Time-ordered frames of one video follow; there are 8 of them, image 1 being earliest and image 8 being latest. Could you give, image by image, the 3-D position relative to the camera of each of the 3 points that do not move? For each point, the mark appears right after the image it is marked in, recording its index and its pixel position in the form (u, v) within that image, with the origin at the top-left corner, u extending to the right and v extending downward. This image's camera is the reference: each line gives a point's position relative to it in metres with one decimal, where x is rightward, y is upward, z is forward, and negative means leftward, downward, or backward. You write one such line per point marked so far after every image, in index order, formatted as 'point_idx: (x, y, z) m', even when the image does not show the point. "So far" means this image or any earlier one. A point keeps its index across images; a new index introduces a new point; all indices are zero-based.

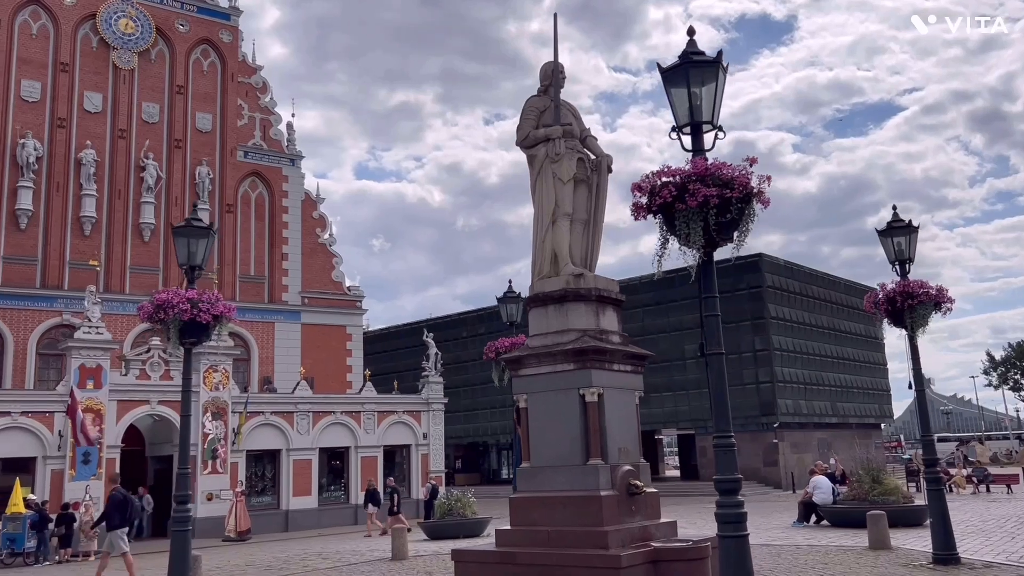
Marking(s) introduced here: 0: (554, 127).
0: (+0.4, +1.6, +8.9) m
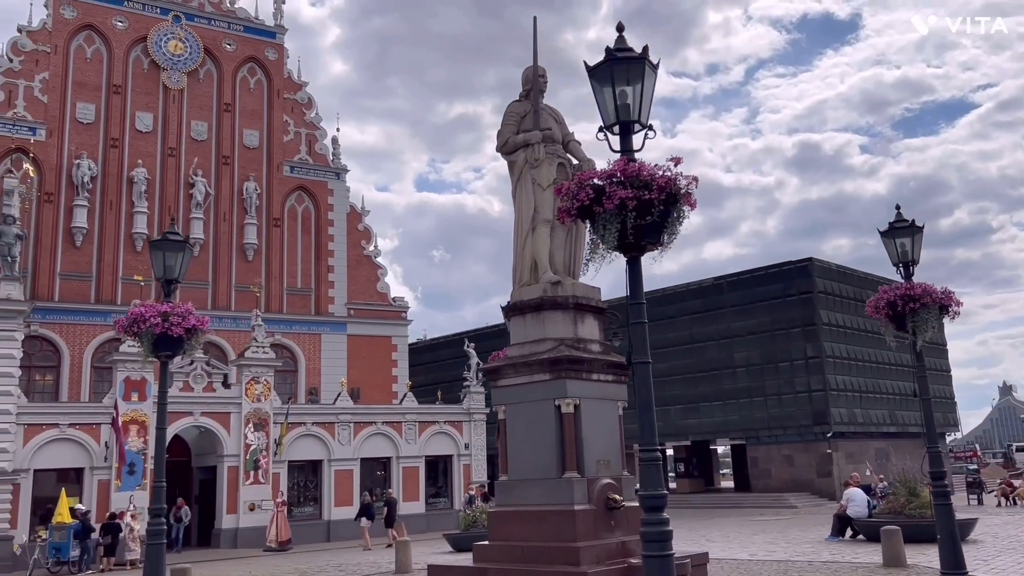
0: (+0.2, +1.6, +8.7) m
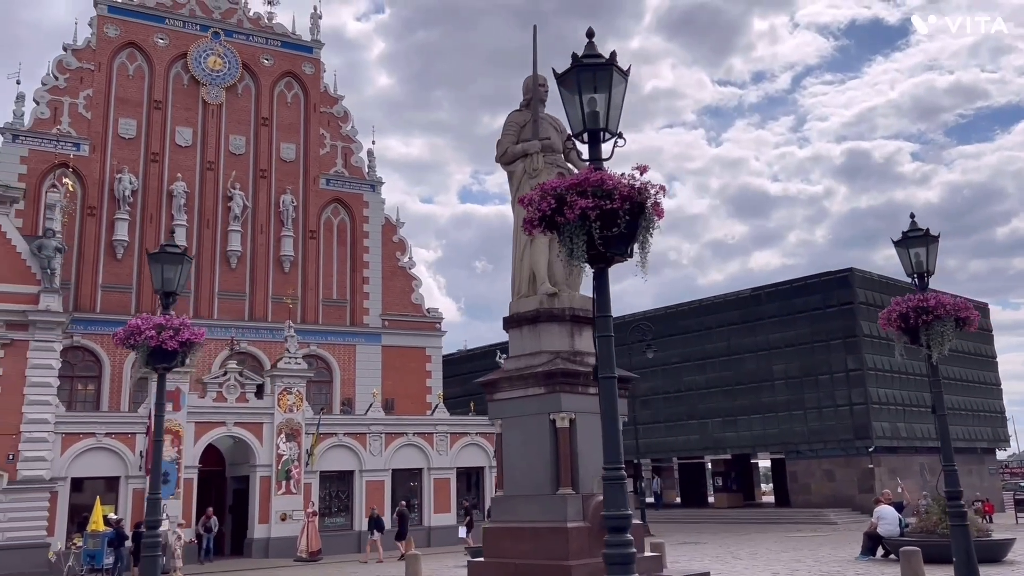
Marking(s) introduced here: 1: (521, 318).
0: (+0.2, +1.4, +8.6) m
1: (+0.1, -0.3, +8.3) m
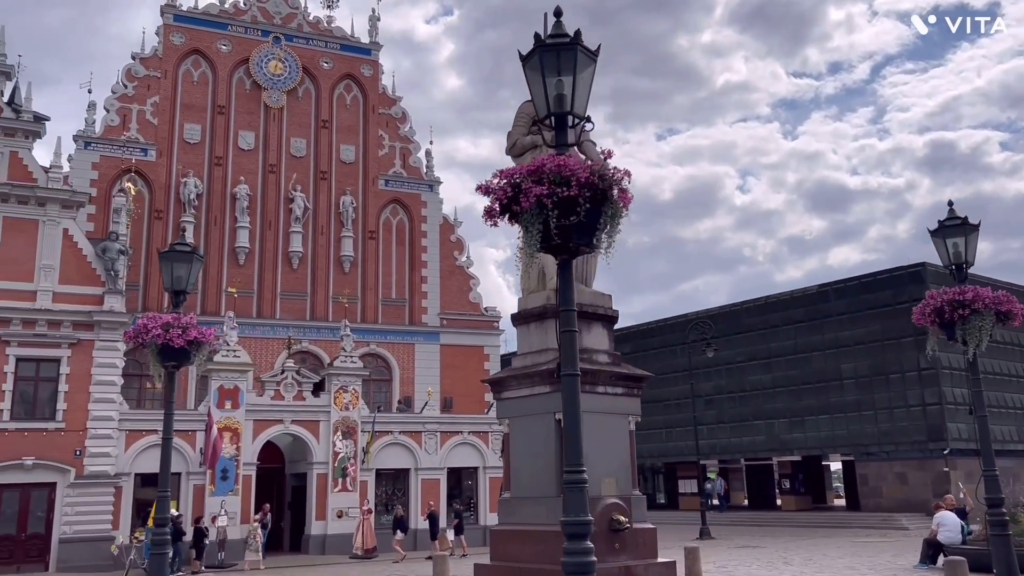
0: (+0.3, +1.5, +8.3) m
1: (+0.1, -0.2, +8.0) m
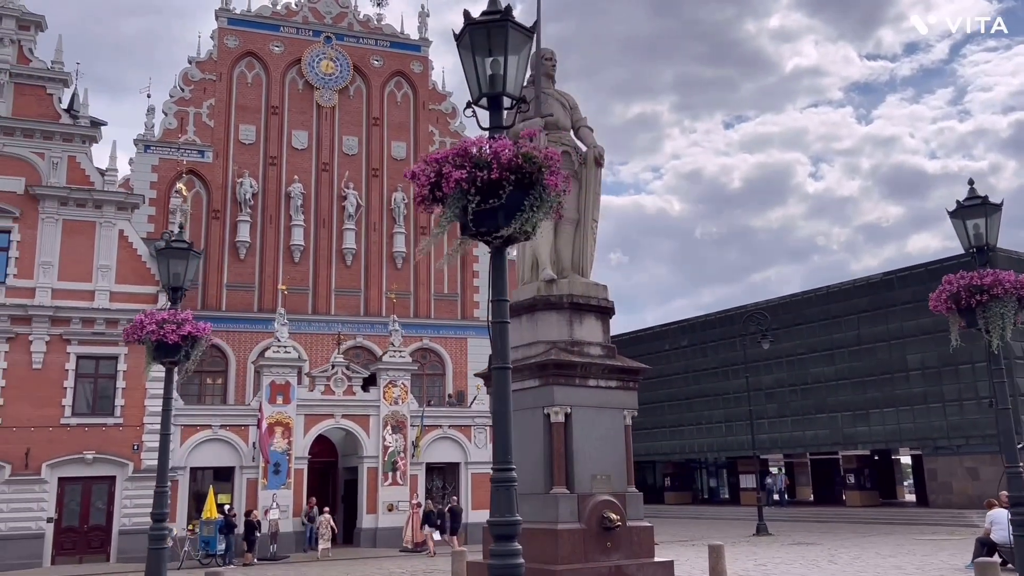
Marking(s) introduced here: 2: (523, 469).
0: (+0.2, +1.6, +8.1) m
1: (+0.1, -0.2, +7.8) m
2: (+0.1, -1.5, +7.4) m
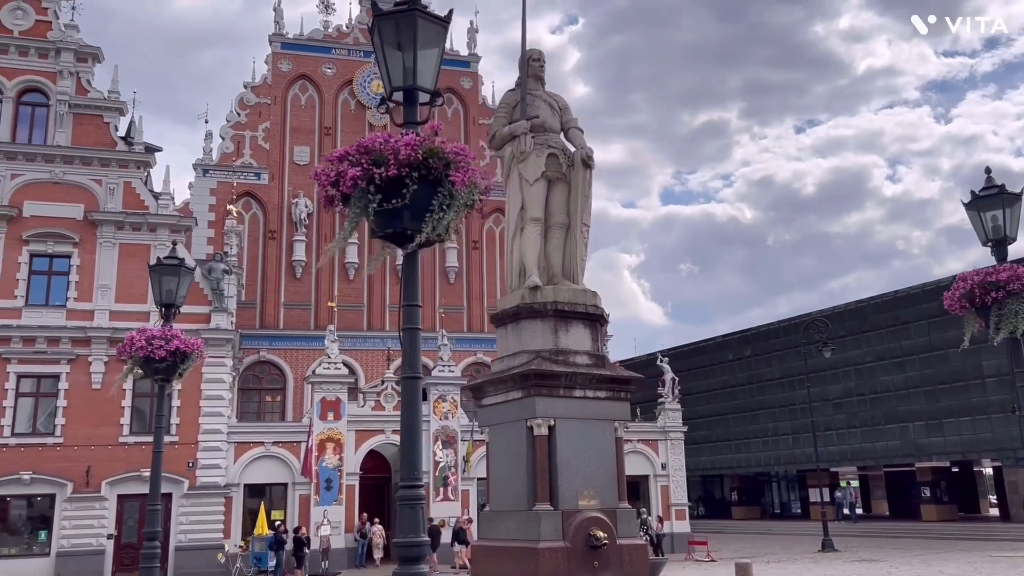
0: (+0.1, +1.5, +7.9) m
1: (-0.1, -0.2, +7.6) m
2: (0.0, -1.6, +7.1) m
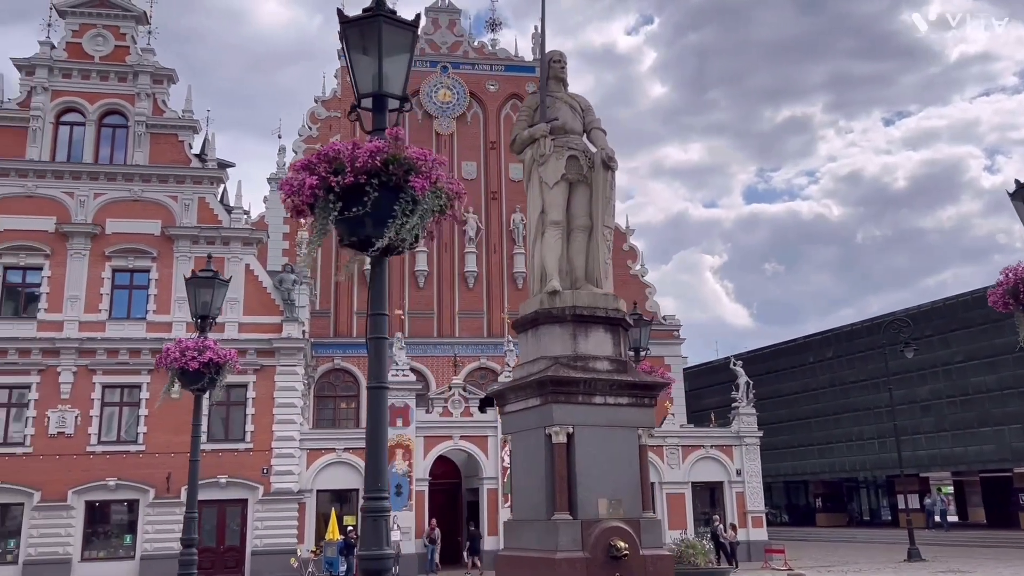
0: (+0.2, +1.4, +7.7) m
1: (+0.1, -0.3, +7.4) m
2: (+0.2, -1.7, +7.0) m
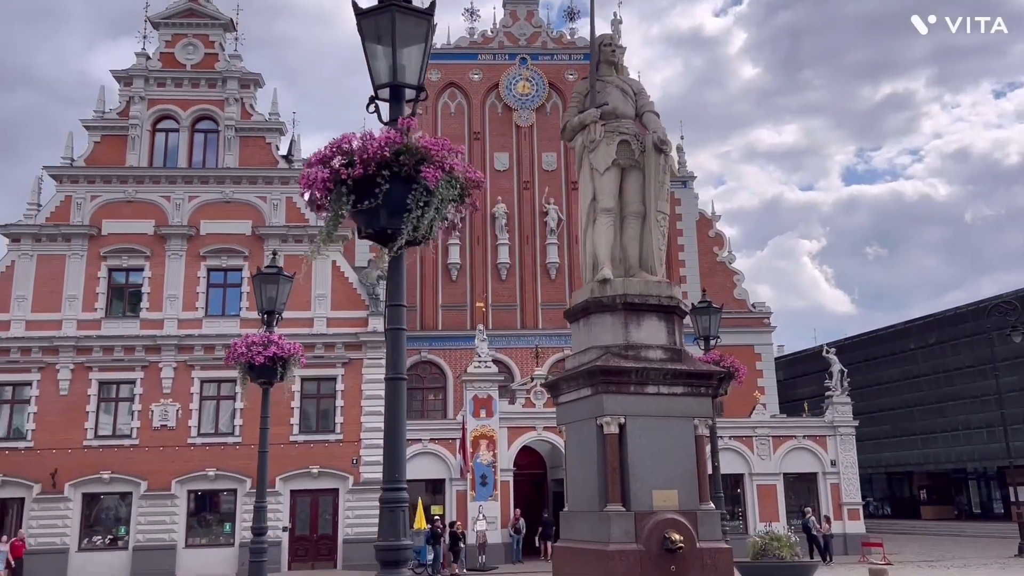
0: (+0.7, +1.5, +7.6) m
1: (+0.6, -0.2, +7.4) m
2: (+0.6, -1.6, +6.9) m
